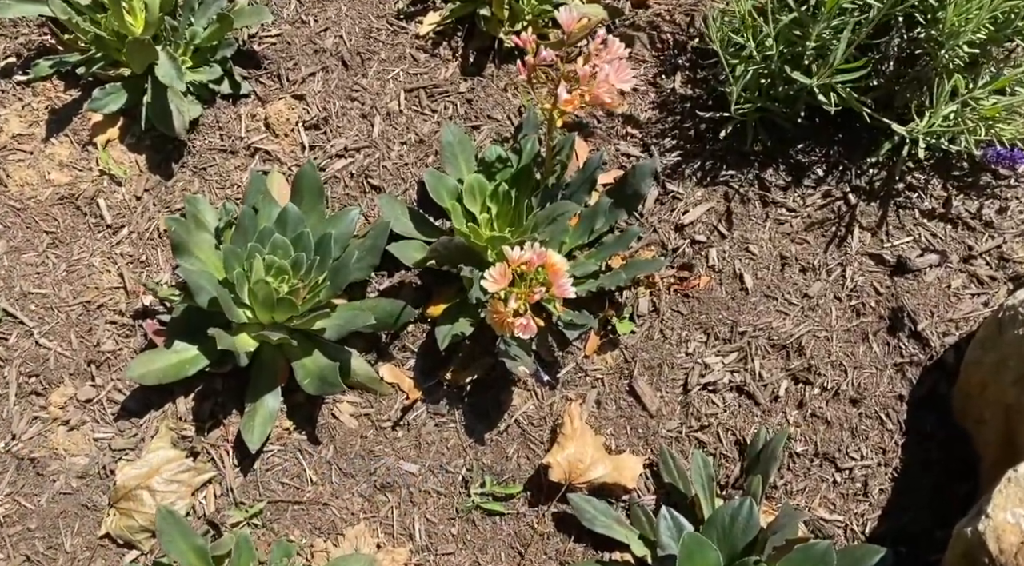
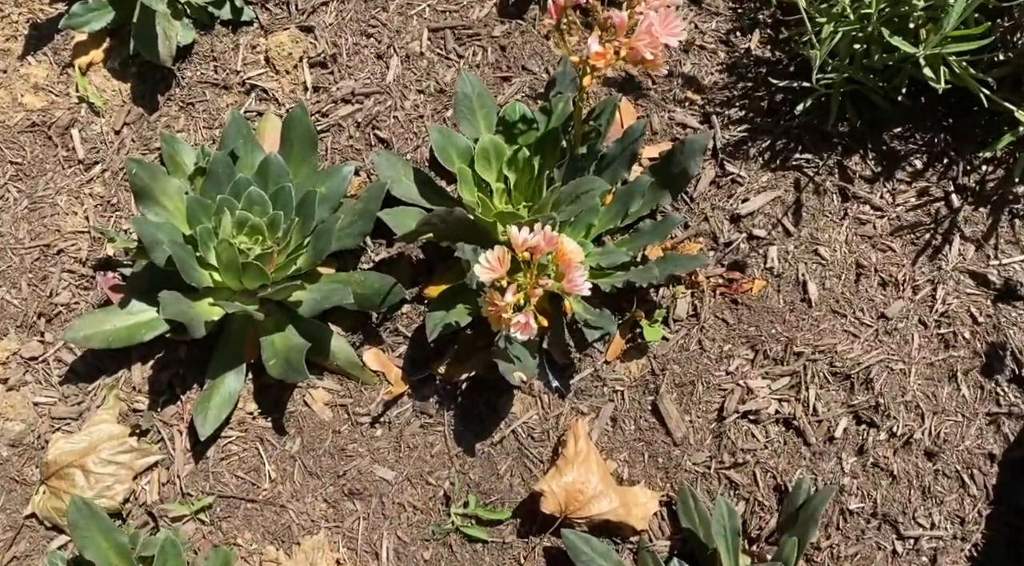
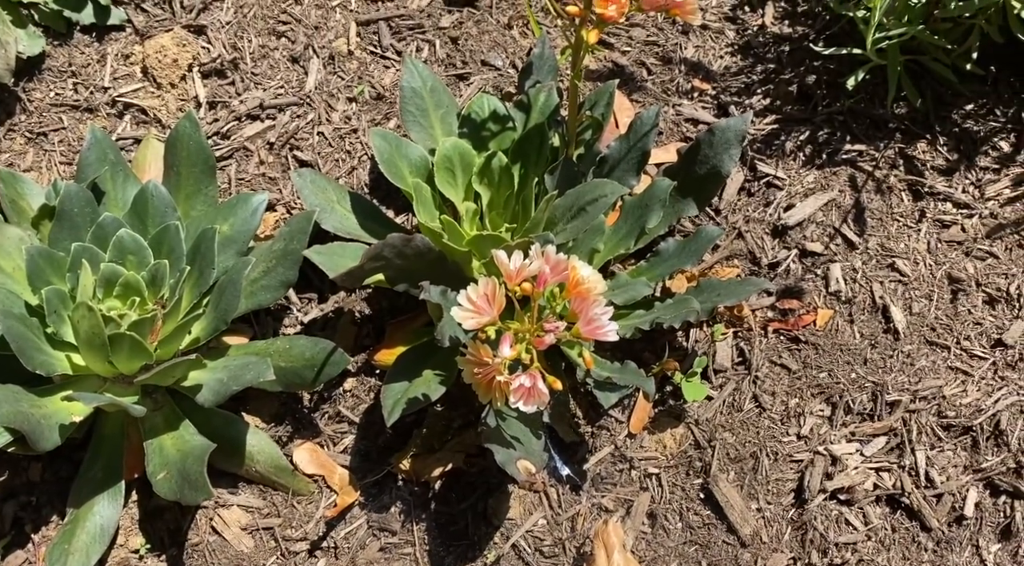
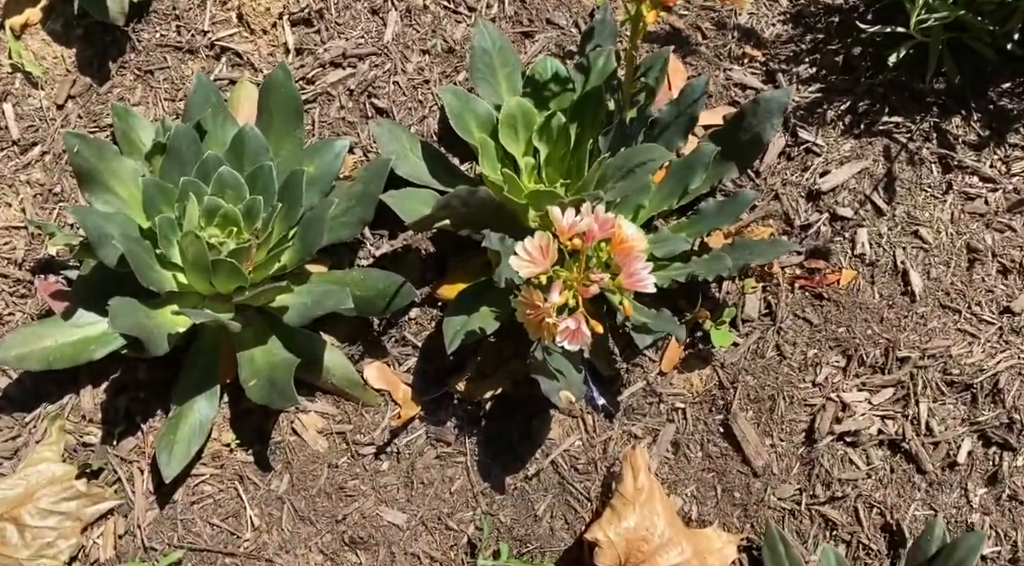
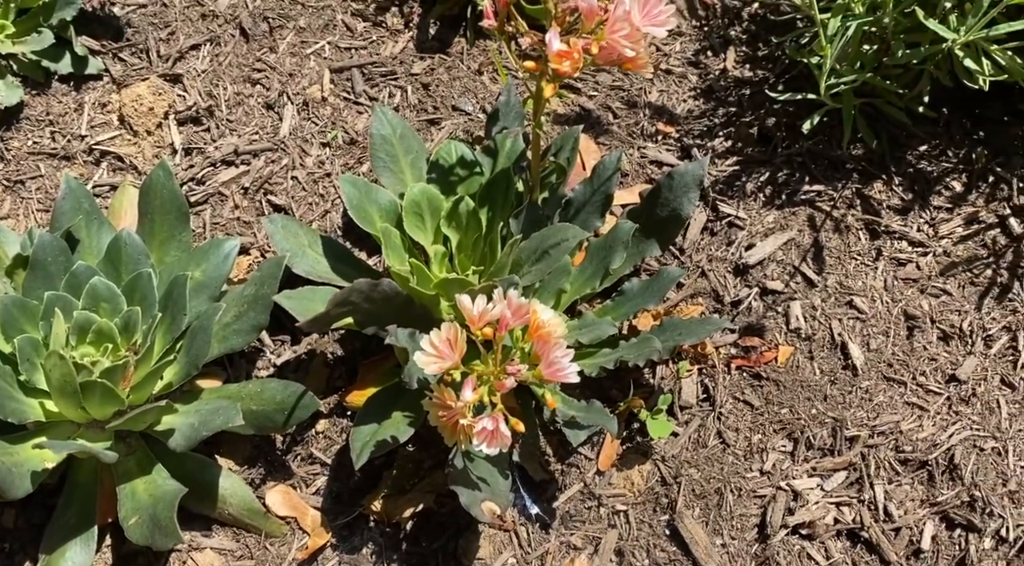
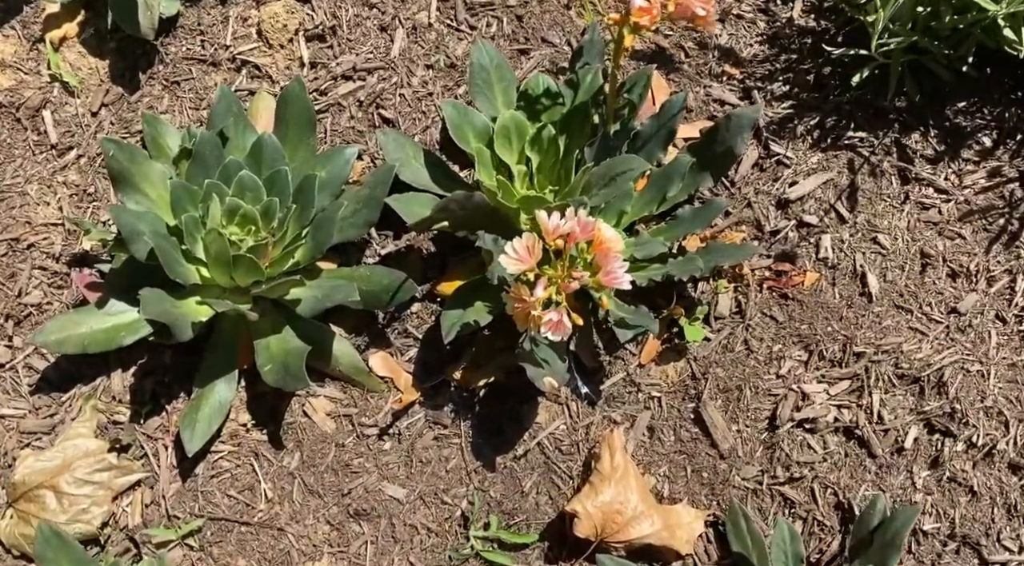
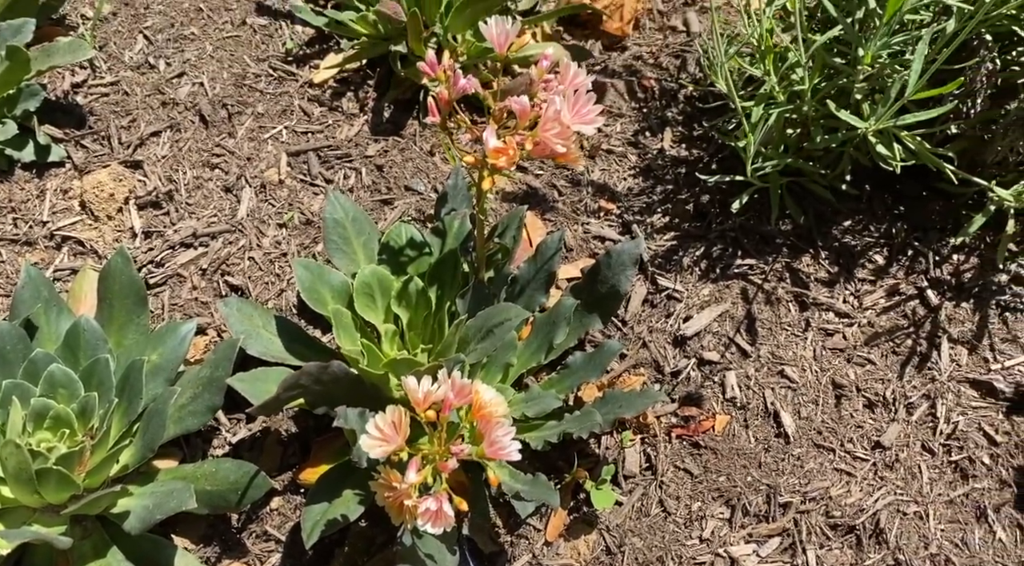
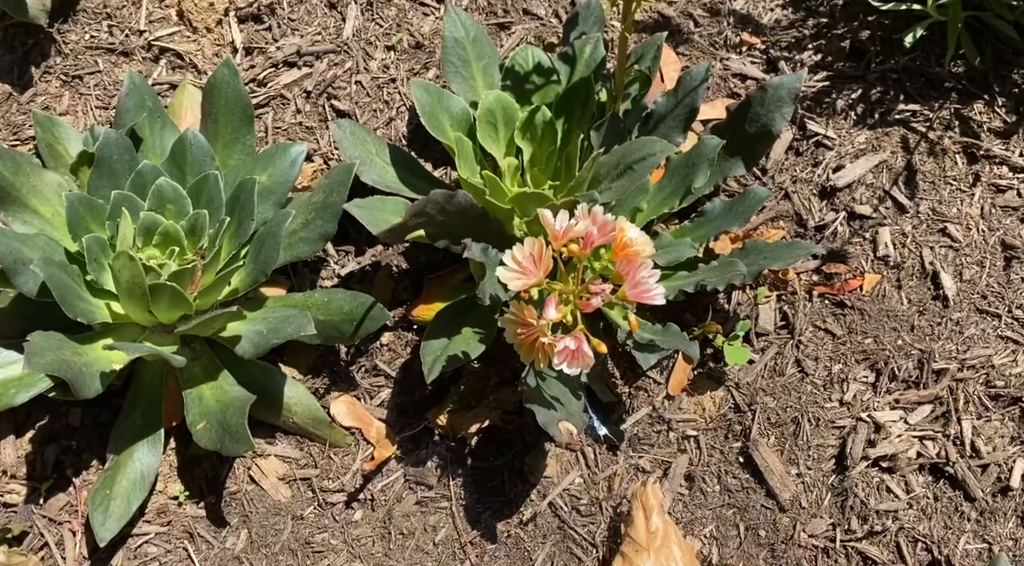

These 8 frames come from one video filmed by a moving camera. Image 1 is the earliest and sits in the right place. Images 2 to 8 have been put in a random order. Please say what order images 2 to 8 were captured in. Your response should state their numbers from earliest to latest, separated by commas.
2, 6, 4, 8, 3, 5, 7
